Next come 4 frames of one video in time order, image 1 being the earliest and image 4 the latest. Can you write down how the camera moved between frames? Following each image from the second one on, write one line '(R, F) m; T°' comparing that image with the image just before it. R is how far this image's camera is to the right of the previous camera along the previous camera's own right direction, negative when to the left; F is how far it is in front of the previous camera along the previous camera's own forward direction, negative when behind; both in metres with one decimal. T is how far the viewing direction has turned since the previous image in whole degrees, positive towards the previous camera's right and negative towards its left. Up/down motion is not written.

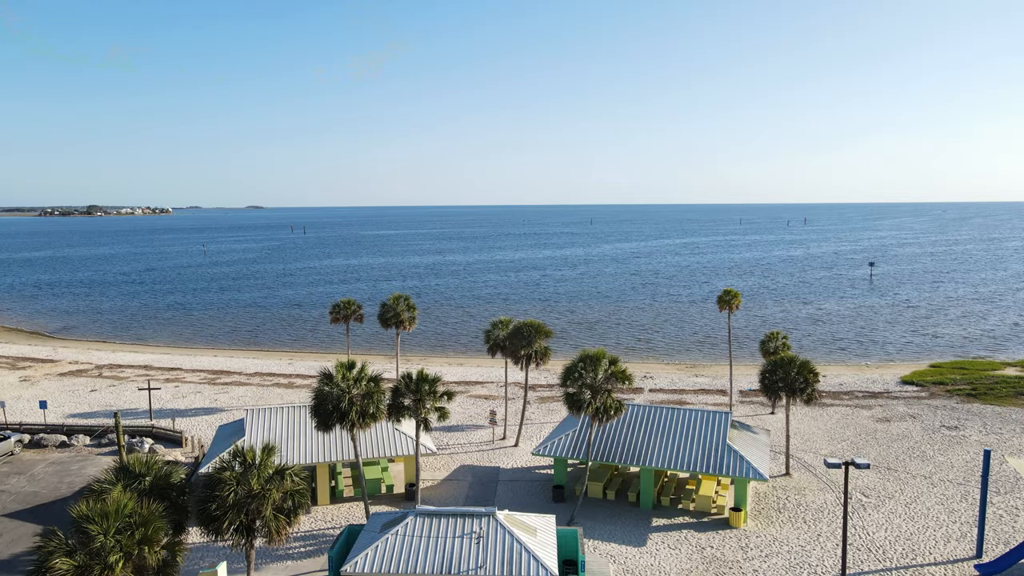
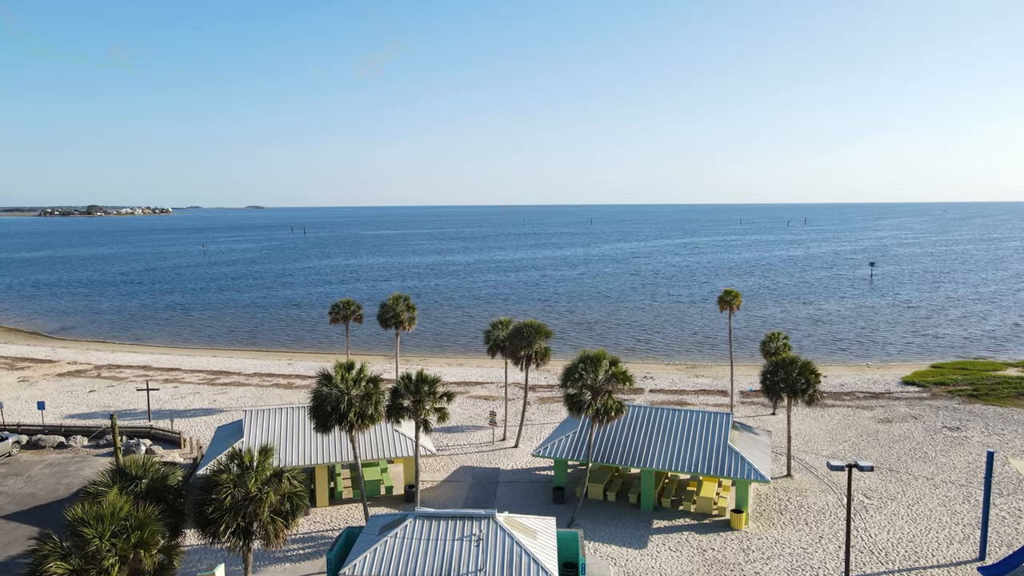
(0.0, +0.2) m; 0°
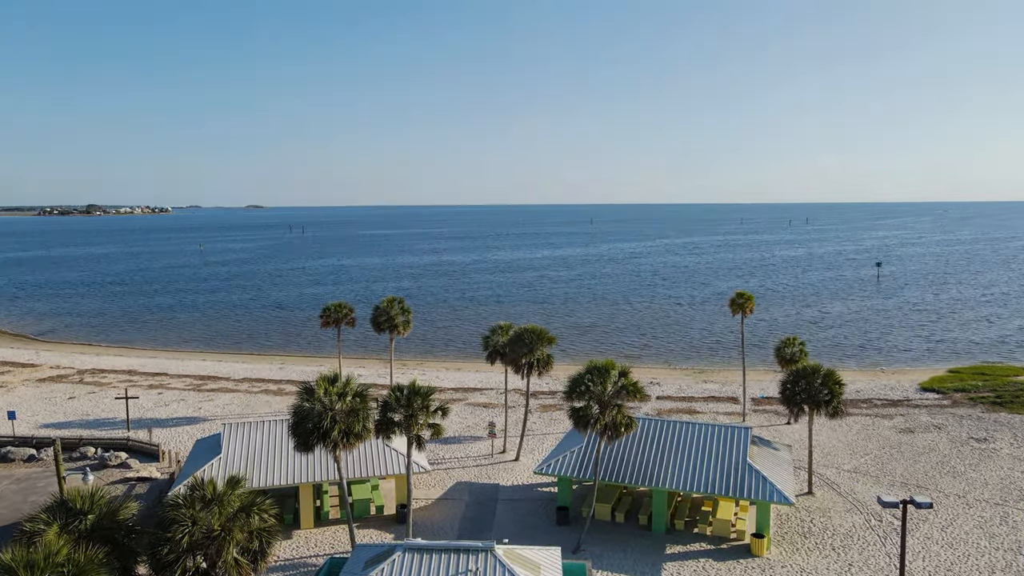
(0.0, +2.3) m; 0°
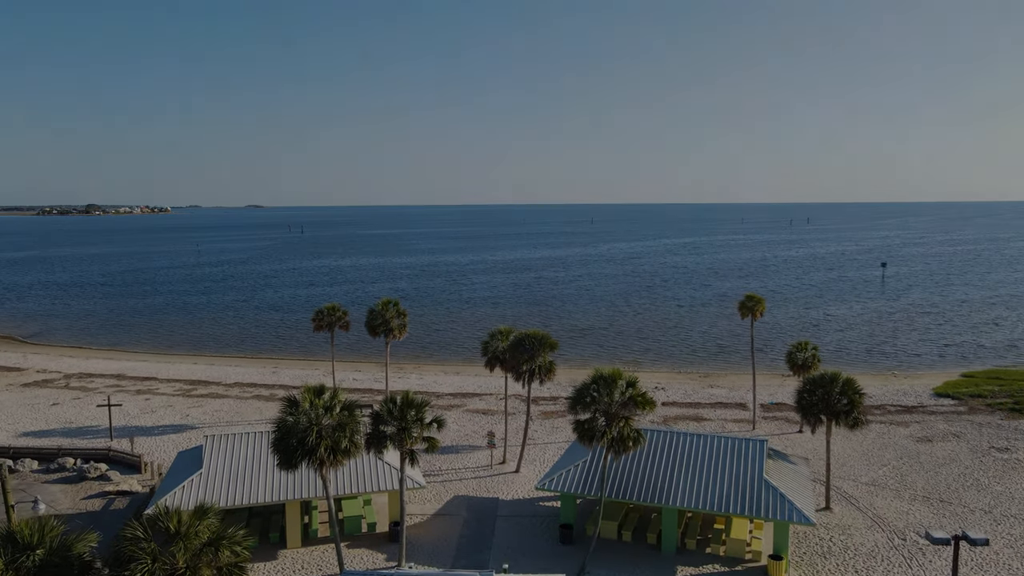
(0.0, +1.7) m; 0°
